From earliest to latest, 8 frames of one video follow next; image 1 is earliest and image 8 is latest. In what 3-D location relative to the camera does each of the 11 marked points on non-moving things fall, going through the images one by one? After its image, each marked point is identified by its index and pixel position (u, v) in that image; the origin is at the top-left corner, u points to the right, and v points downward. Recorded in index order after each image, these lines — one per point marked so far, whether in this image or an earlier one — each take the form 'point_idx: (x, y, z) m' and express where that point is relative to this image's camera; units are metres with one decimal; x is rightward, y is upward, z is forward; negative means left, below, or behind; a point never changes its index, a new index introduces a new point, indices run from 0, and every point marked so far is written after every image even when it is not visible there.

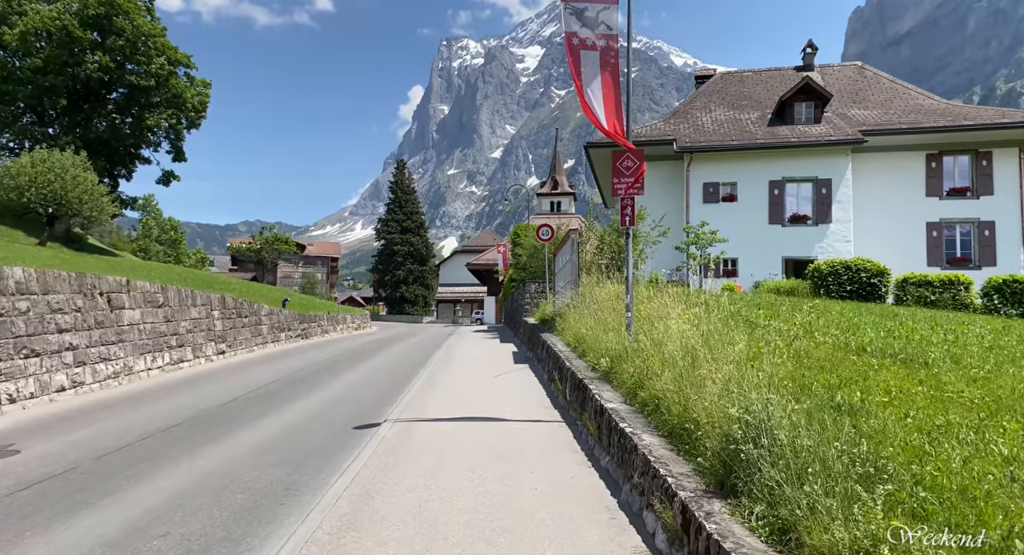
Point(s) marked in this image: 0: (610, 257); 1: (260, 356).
0: (+3.2, +0.7, +20.2) m
1: (-8.0, -2.5, +19.5) m
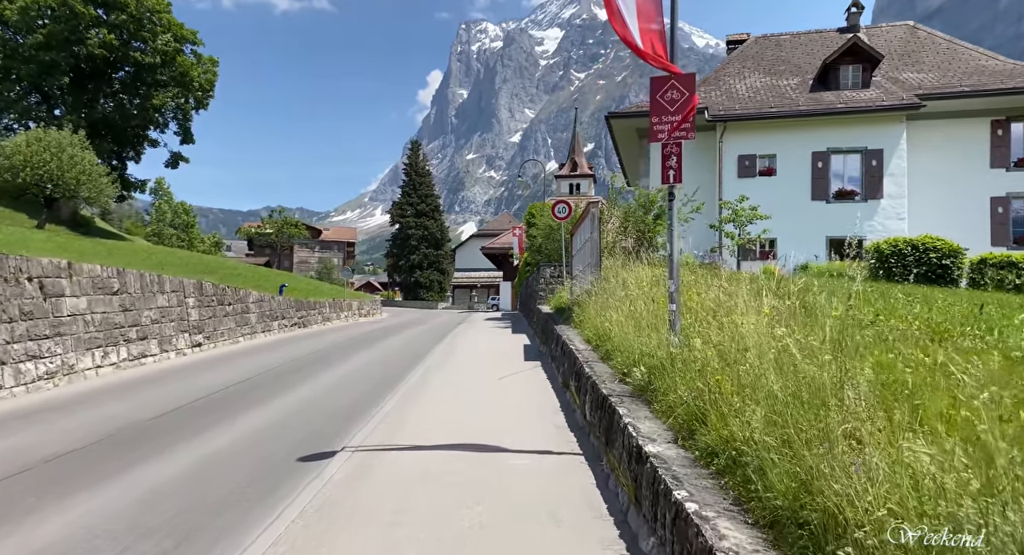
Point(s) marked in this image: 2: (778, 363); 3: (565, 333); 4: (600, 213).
0: (+3.5, +1.2, +17.8) m
1: (-7.6, -2.0, +17.5) m
2: (+1.7, -0.6, +4.0) m
3: (+1.0, -1.1, +11.6) m
4: (+1.9, +1.4, +13.2) m
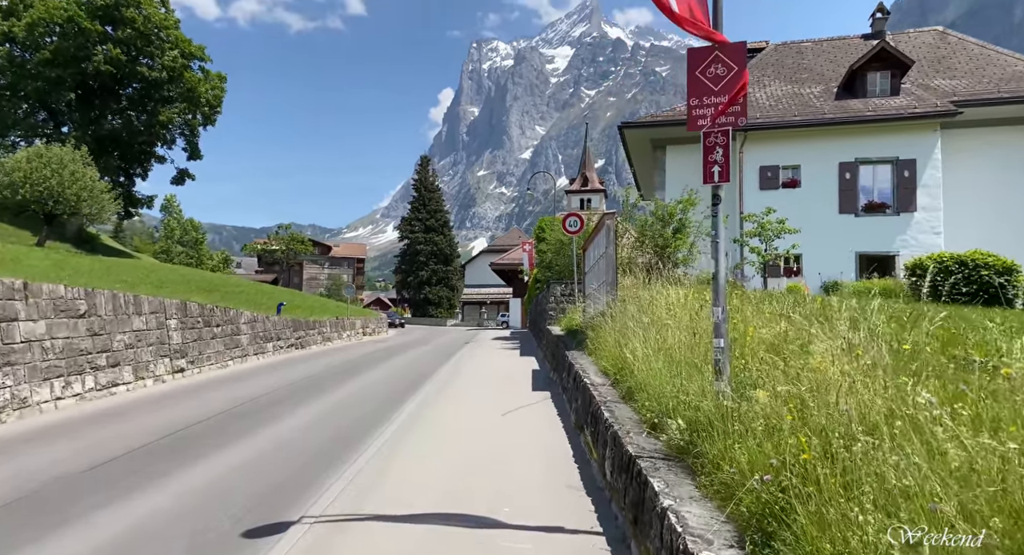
0: (+3.7, +0.7, +16.4) m
1: (-7.4, -2.6, +16.3) m
2: (+1.7, -0.7, +2.6) m
3: (+1.1, -1.4, +10.3) m
4: (+2.0, +1.1, +11.9) m
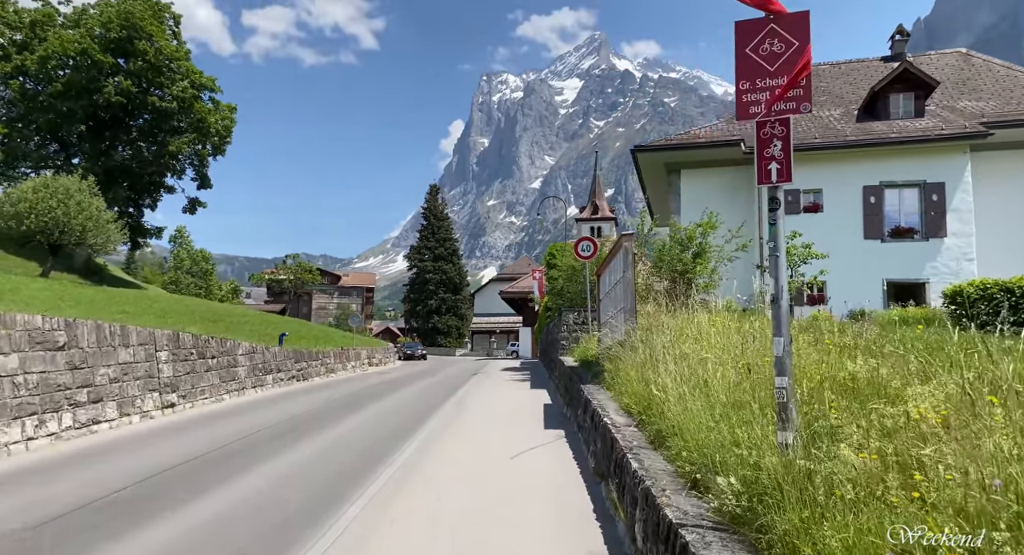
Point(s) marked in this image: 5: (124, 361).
0: (+4.0, 0.0, +15.5) m
1: (-7.2, -3.3, +15.4) m
2: (+1.7, -0.8, +1.7) m
3: (+1.3, -1.8, +9.3) m
4: (+2.2, +0.6, +11.1) m
5: (-7.8, -1.7, +12.4) m
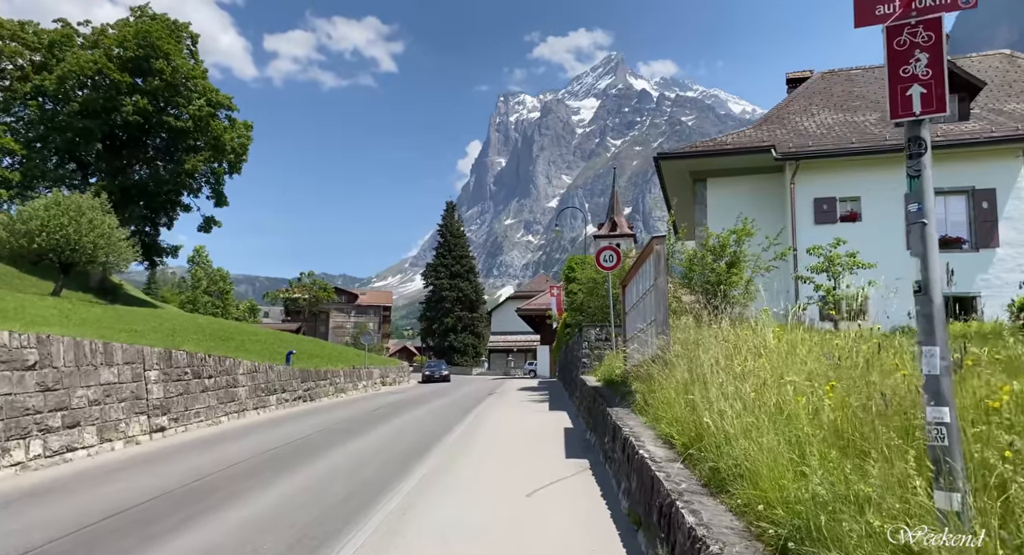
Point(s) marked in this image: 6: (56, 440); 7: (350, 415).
0: (+4.4, -0.3, +14.2) m
1: (-6.8, -3.6, +14.3) m
2: (+1.7, -0.6, +0.4) m
3: (+1.5, -1.9, +8.0) m
4: (+2.5, +0.4, +9.8) m
5: (-7.5, -1.9, +11.4) m
6: (-7.4, -2.6, +10.0) m
7: (-5.1, -4.3, +19.5) m
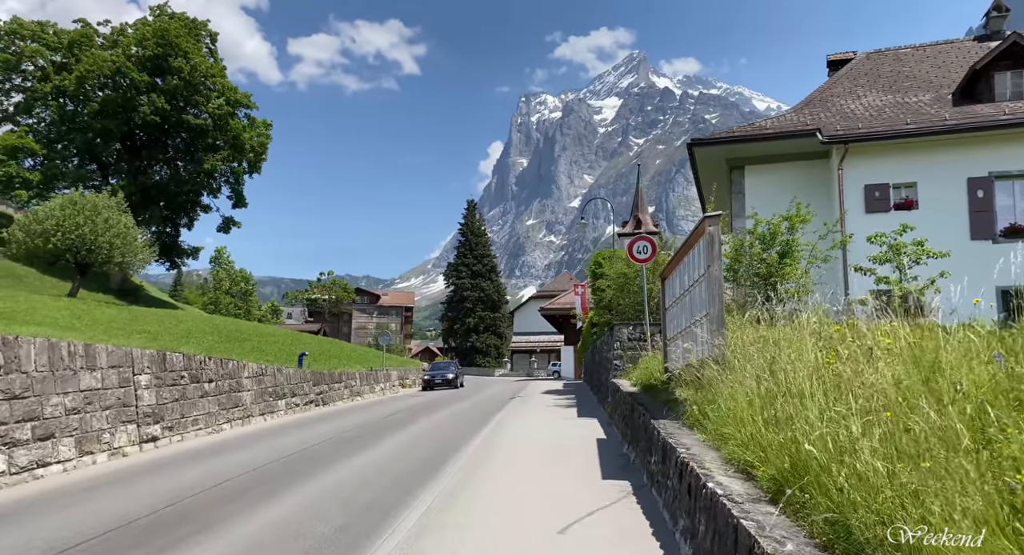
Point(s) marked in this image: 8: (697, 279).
0: (+4.9, -0.1, +12.6) m
1: (-6.2, -3.5, +13.2) m
2: (+1.8, -0.5, -1.0) m
3: (+1.8, -1.8, +6.6) m
4: (+2.8, +0.6, +8.3) m
5: (-7.1, -1.8, +10.3) m
6: (-7.0, -2.5, +8.9) m
7: (-4.4, -4.2, +18.2) m
8: (+2.7, 0.0, +8.9) m
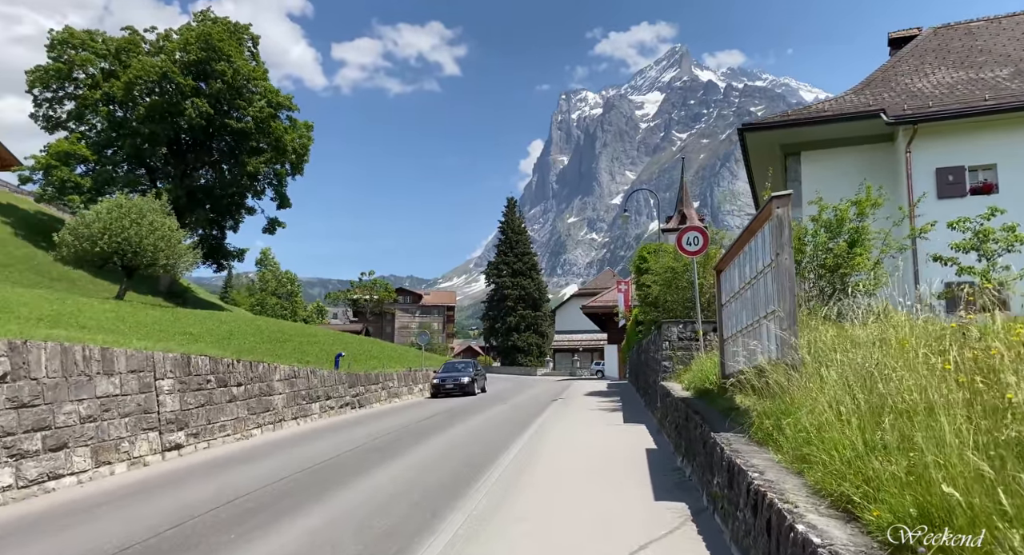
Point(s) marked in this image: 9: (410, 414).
0: (+5.6, 0.0, +11.3) m
1: (-5.4, -3.5, +12.6) m
2: (+1.6, -0.4, -2.1) m
3: (+2.1, -1.7, +5.5) m
4: (+3.3, +0.7, +7.2) m
5: (-6.5, -1.8, +9.8) m
6: (-6.5, -2.5, +8.4) m
7: (-3.2, -4.2, +17.6) m
8: (+3.2, +0.1, +7.8) m
9: (-3.3, -4.4, +20.0) m
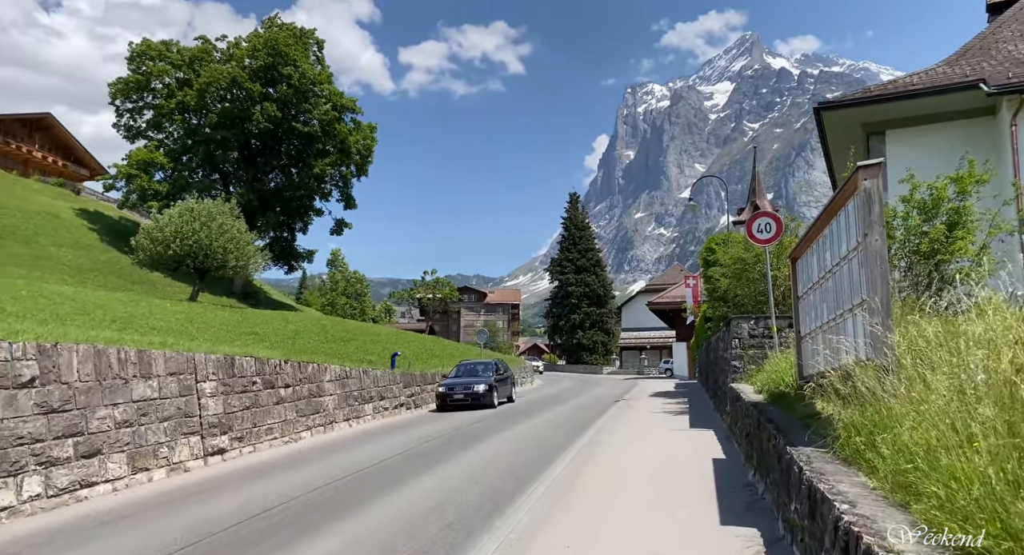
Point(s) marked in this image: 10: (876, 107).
0: (+6.4, +0.2, +9.9) m
1: (-4.3, -3.5, +12.4) m
2: (+1.0, -0.3, -3.0) m
3: (+2.4, -1.5, +4.4) m
4: (+3.6, +0.8, +6.0) m
5: (-5.7, -1.8, +9.6) m
6: (-5.9, -2.5, +8.3) m
7: (-1.6, -4.1, +17.0) m
8: (+3.6, +0.2, +6.6) m
9: (-1.4, -4.3, +19.4) m
10: (+11.0, +5.2, +18.6) m
